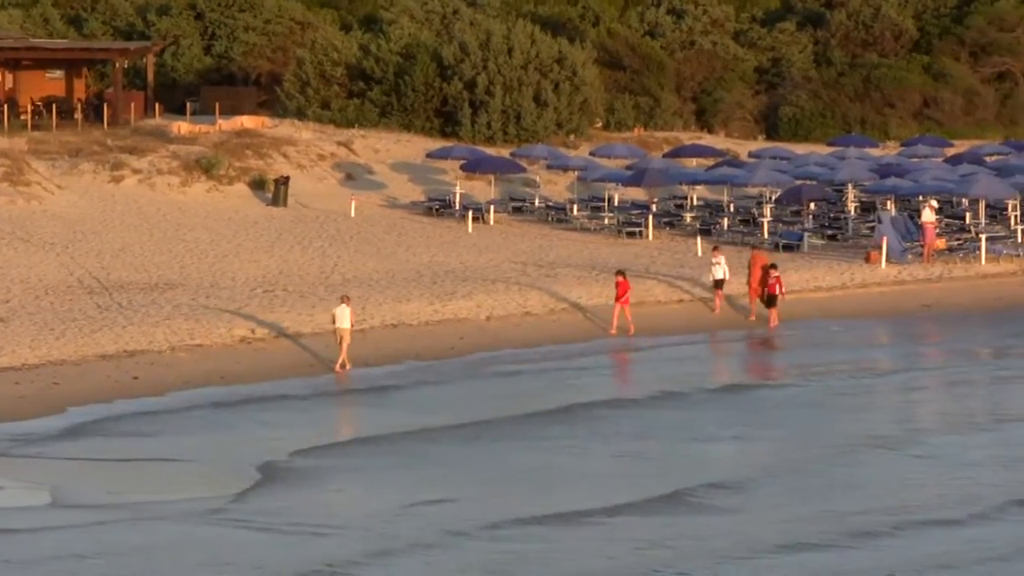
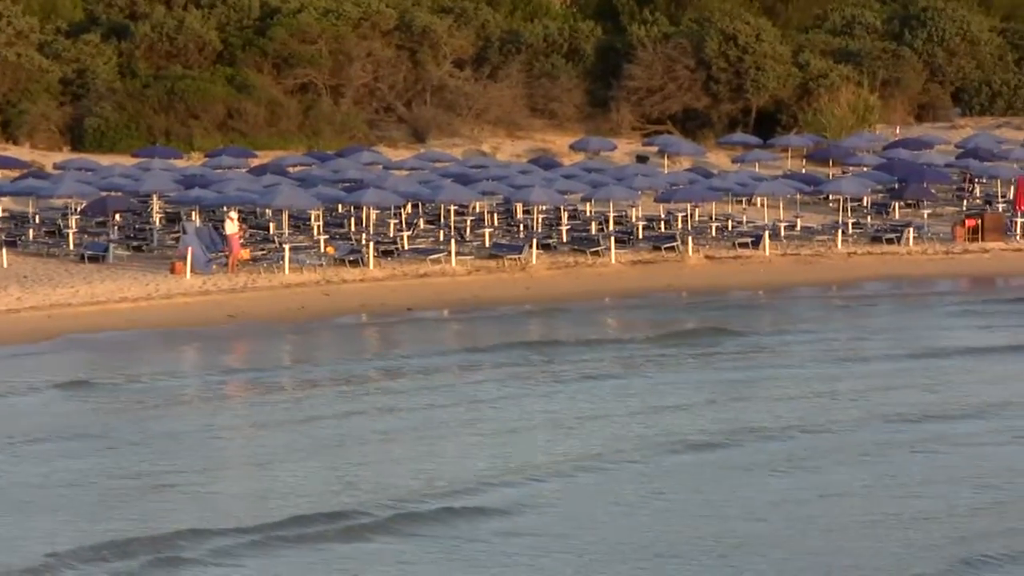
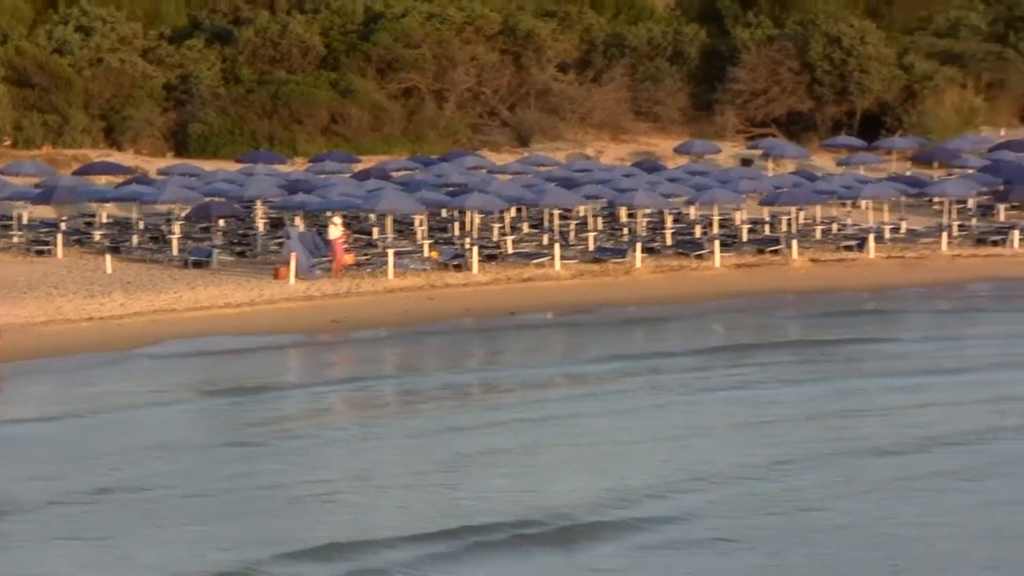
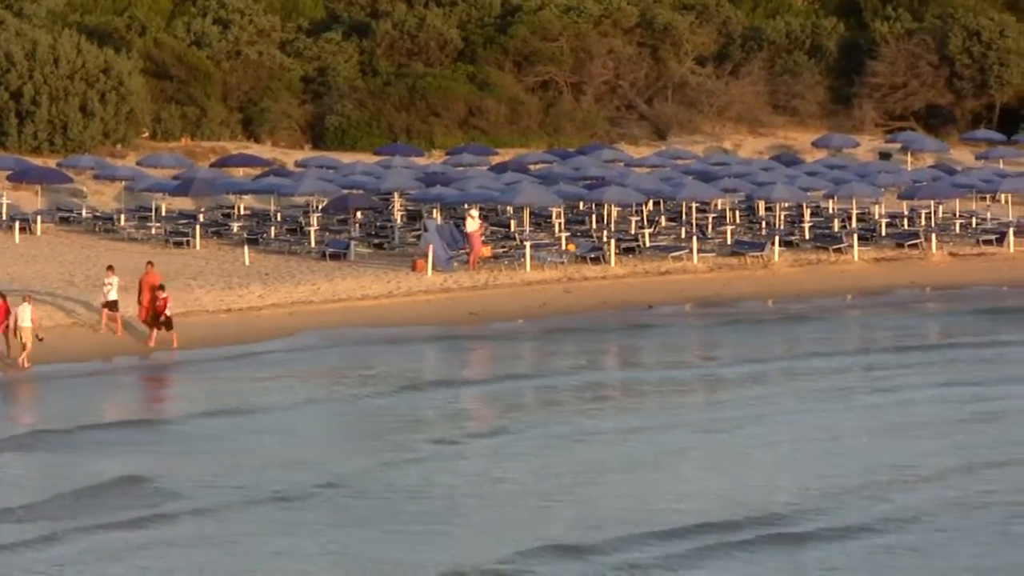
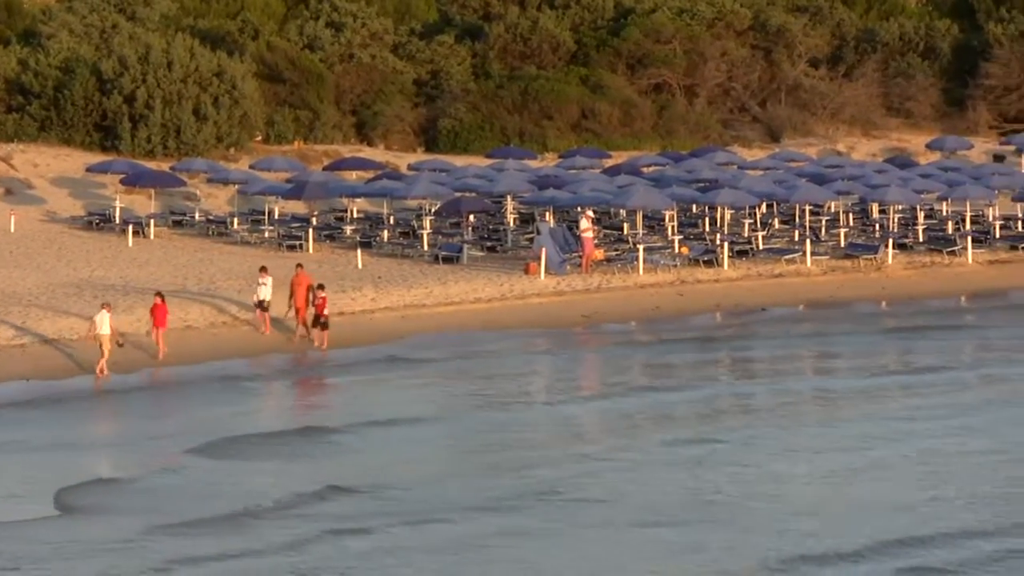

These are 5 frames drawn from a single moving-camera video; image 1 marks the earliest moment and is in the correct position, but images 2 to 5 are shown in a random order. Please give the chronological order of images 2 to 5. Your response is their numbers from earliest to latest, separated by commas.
5, 4, 3, 2
